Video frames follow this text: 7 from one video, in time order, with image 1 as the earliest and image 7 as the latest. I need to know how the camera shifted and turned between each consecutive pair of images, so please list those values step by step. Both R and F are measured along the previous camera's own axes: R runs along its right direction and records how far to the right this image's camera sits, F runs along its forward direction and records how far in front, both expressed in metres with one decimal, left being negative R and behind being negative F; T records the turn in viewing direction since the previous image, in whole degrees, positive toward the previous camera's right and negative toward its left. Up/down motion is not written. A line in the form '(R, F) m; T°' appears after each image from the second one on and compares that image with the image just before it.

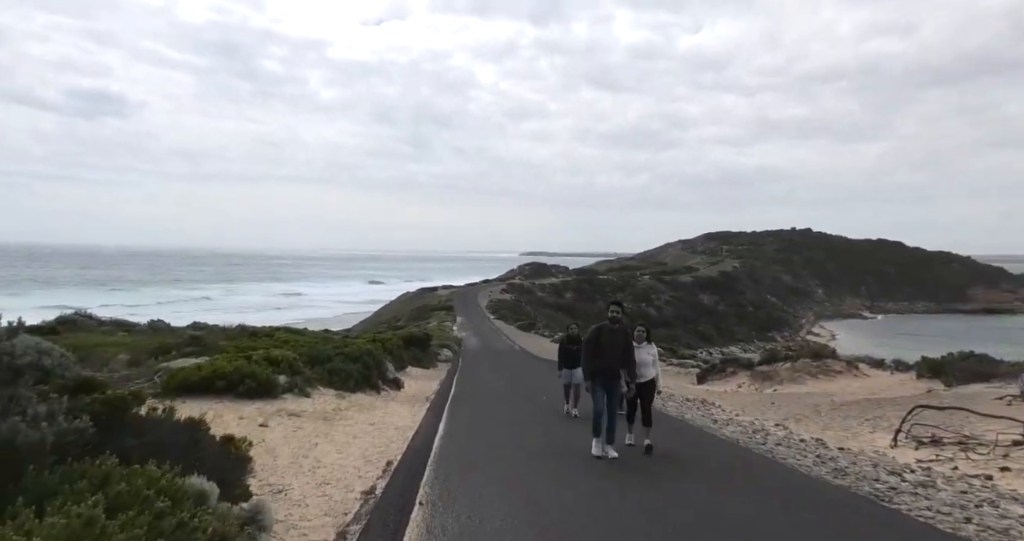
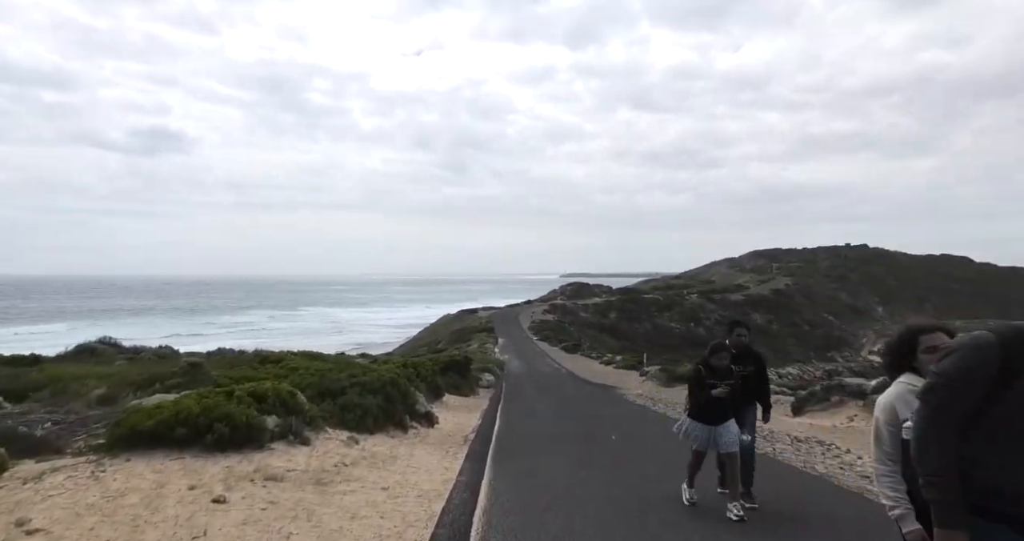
(-0.3, +3.0) m; -4°
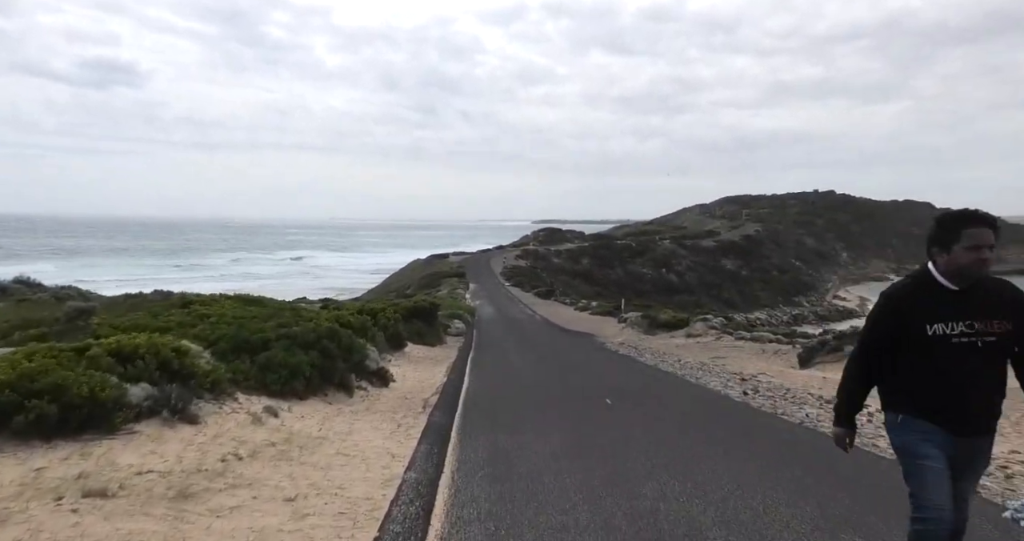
(0.0, +2.5) m; +3°
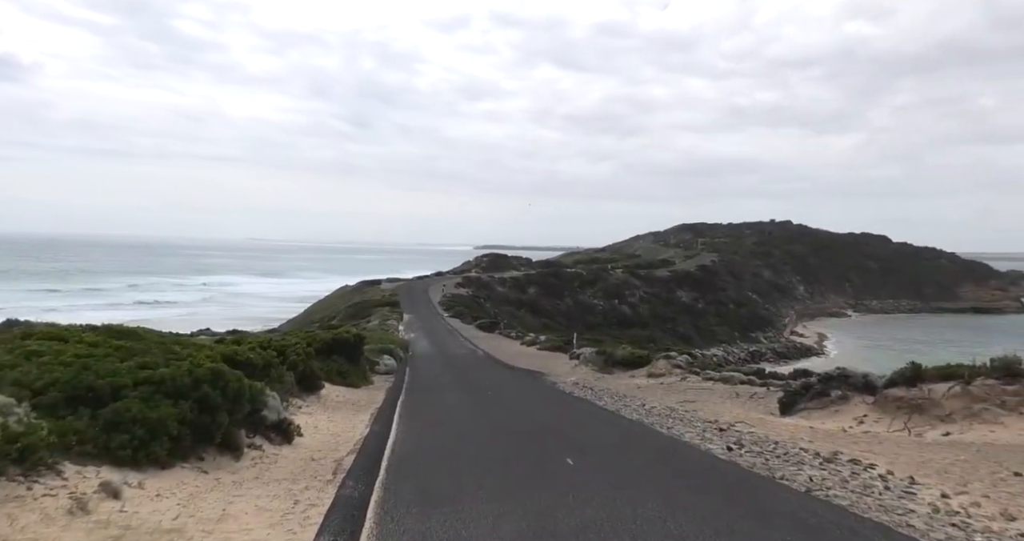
(+0.2, +1.6) m; +3°
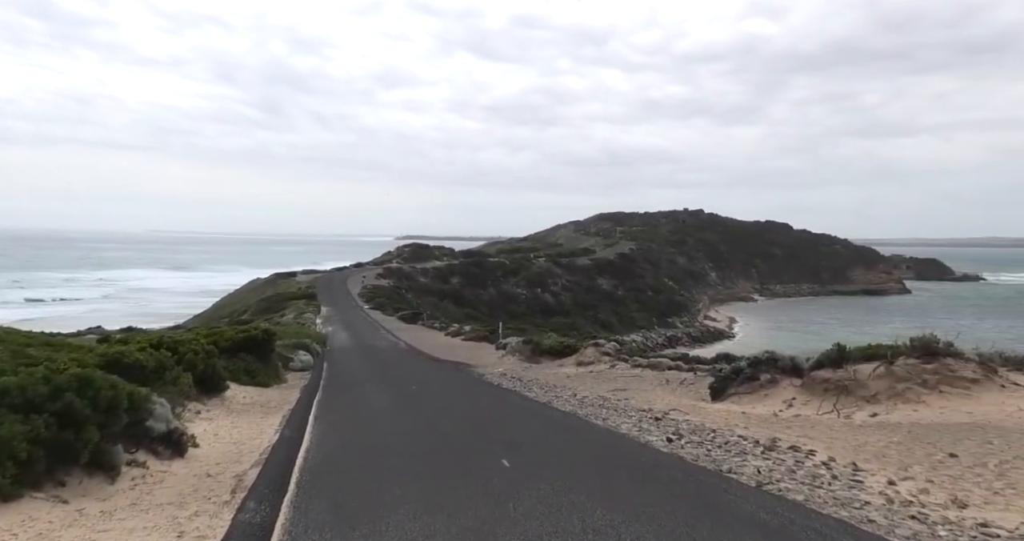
(0.0, +0.7) m; +7°
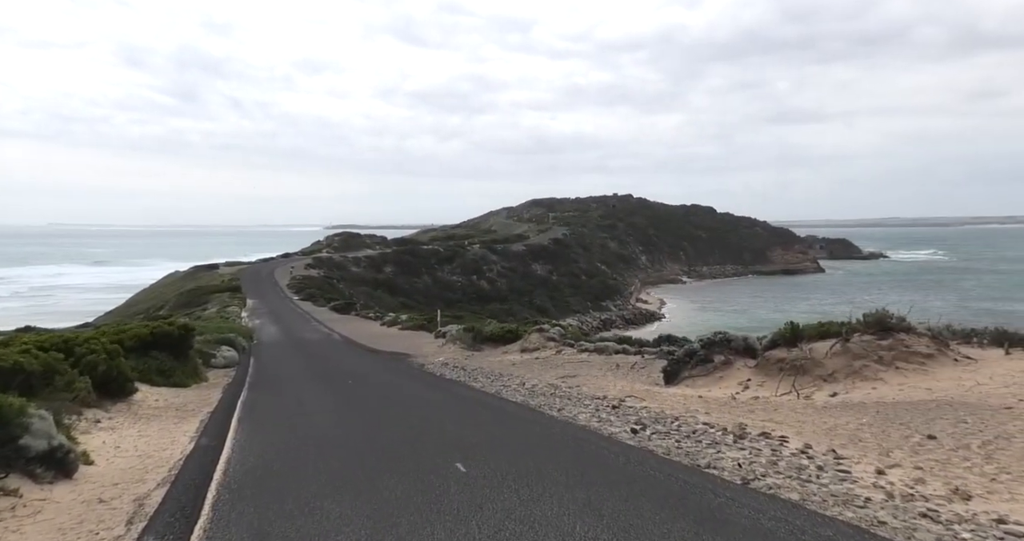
(-0.2, +0.8) m; +6°
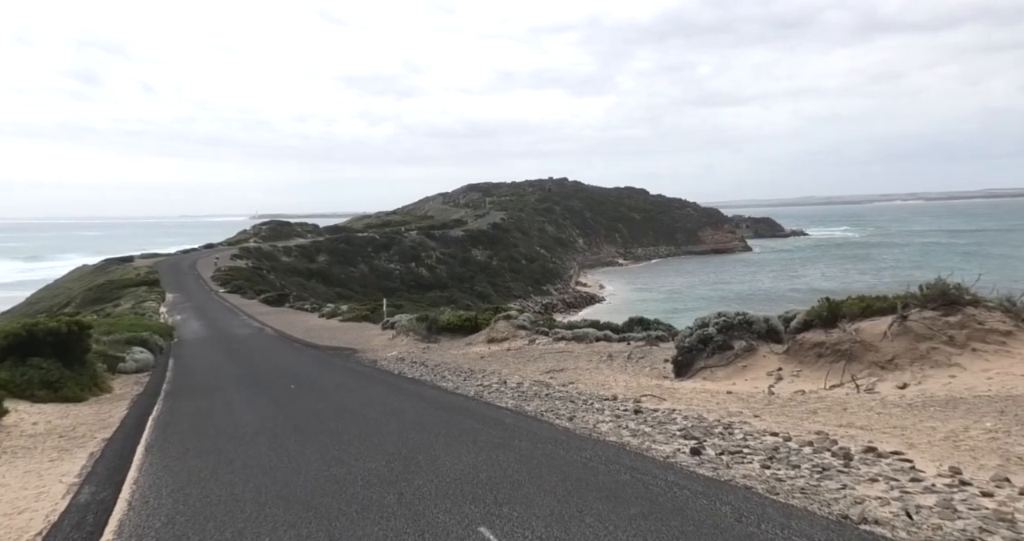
(-0.7, +2.3) m; +6°
